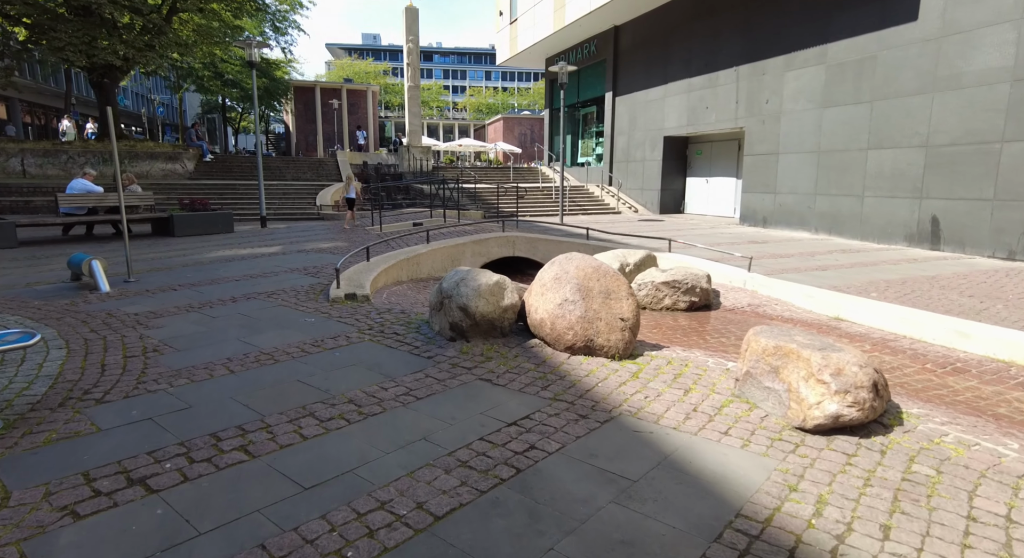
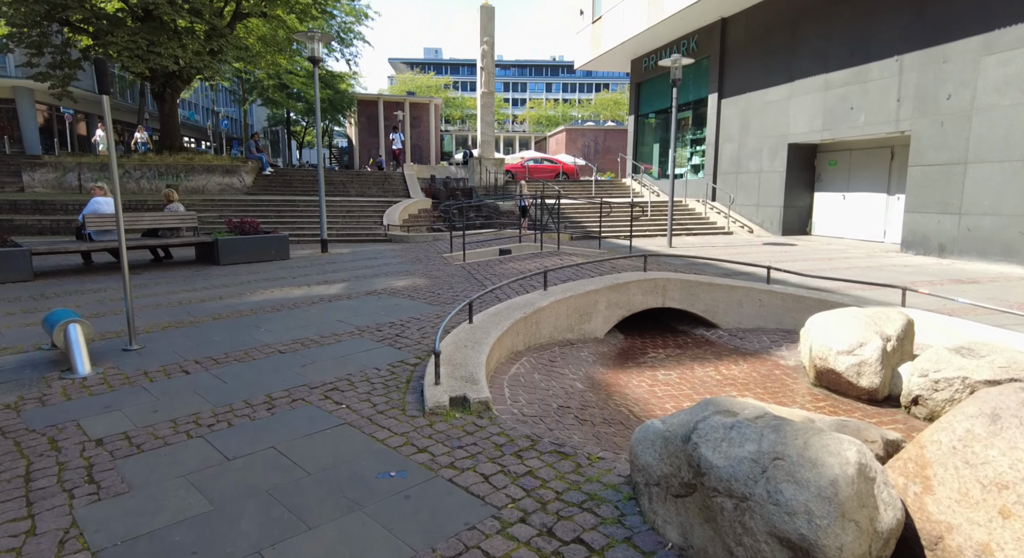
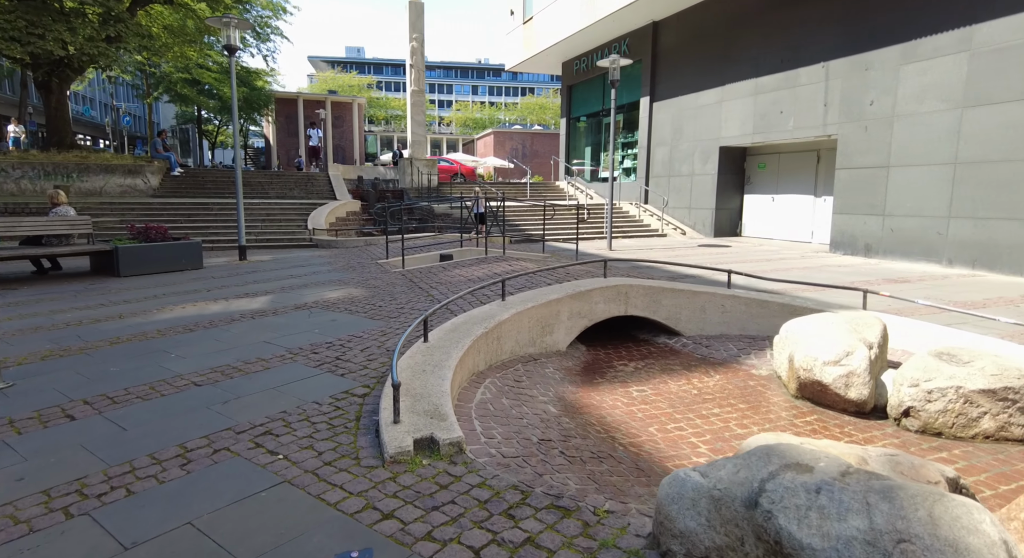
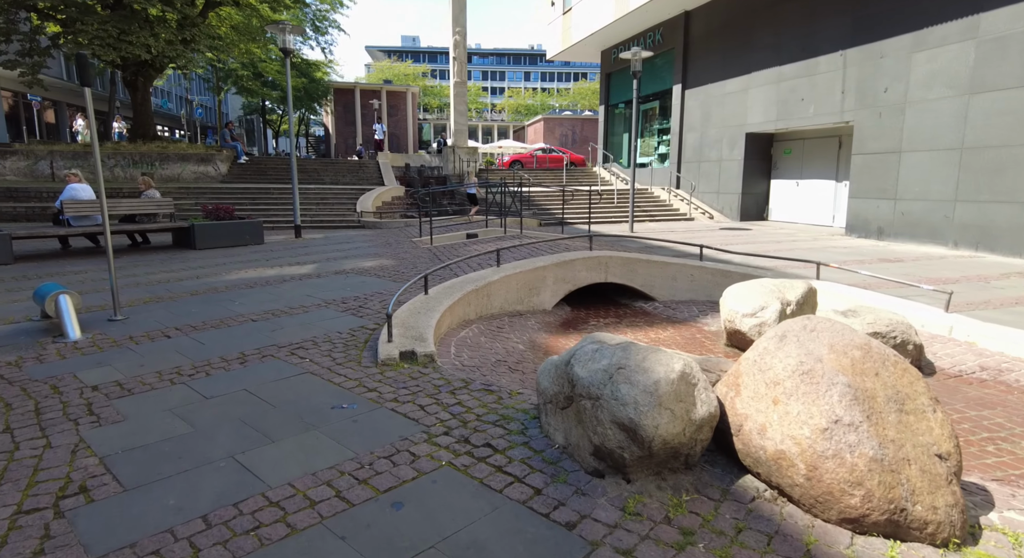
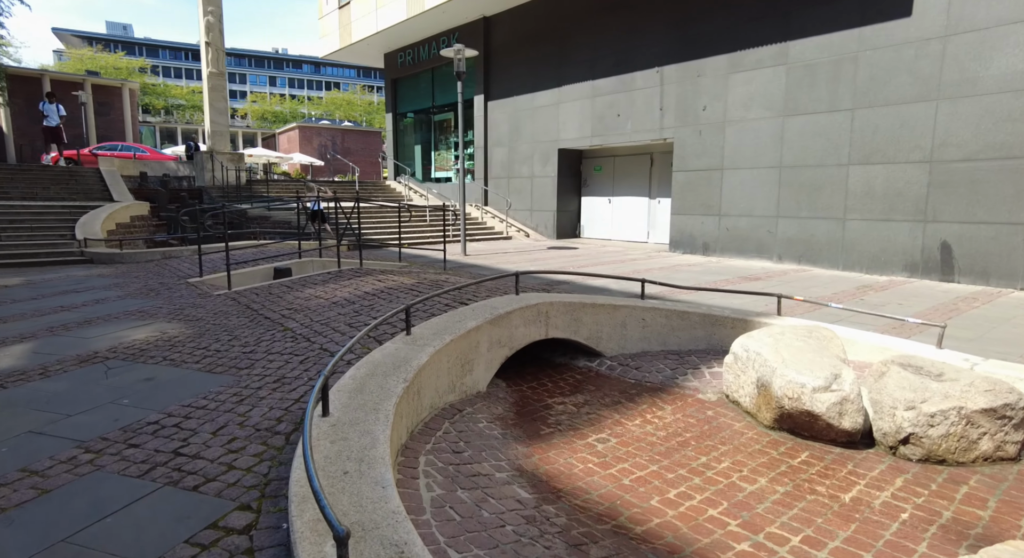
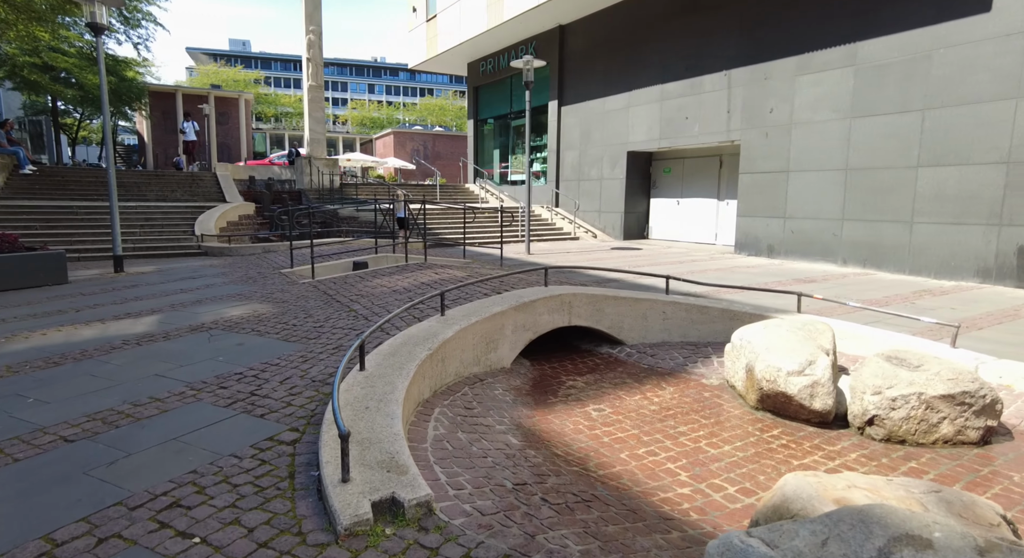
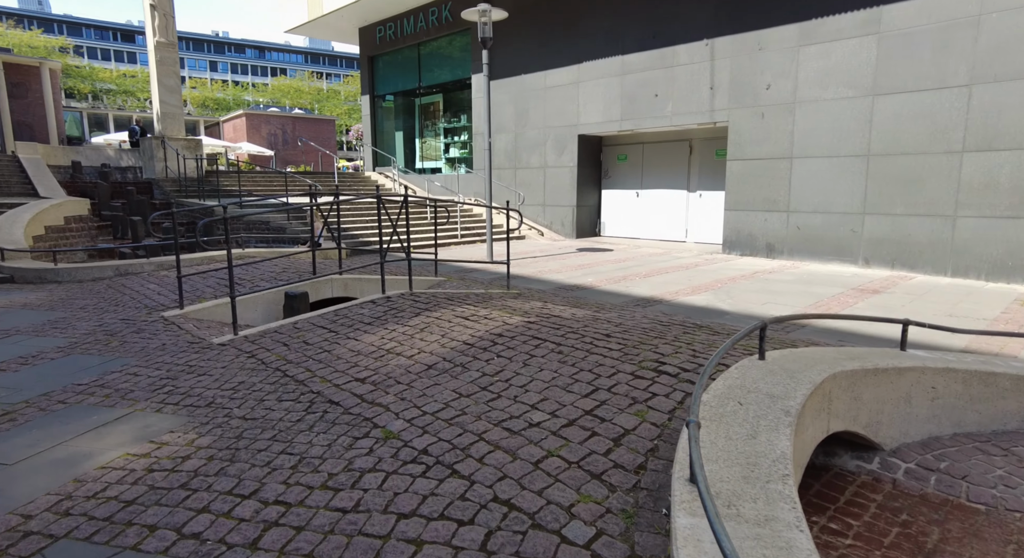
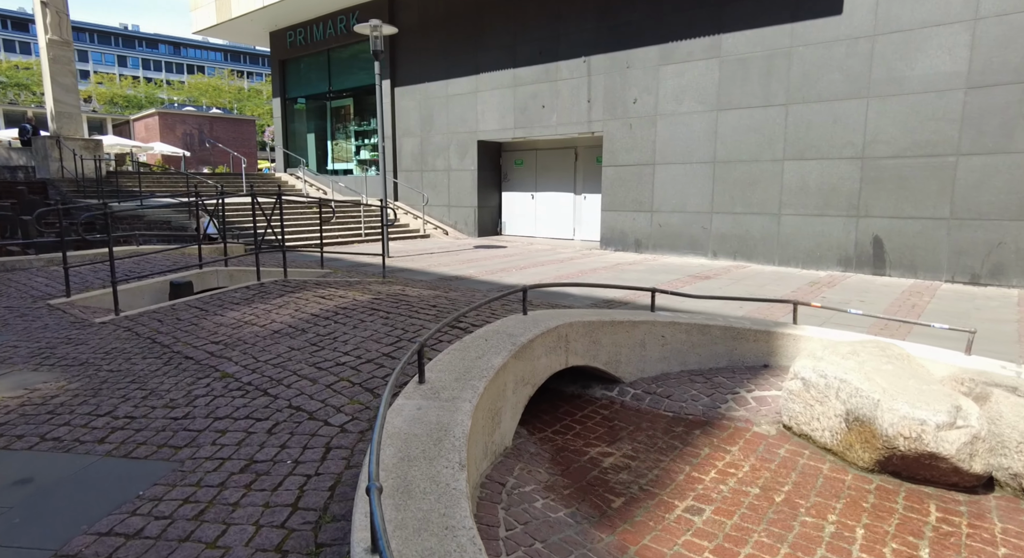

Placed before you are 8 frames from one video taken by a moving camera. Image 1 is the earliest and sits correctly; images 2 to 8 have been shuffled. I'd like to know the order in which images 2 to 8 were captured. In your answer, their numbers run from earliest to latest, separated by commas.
4, 2, 3, 6, 5, 8, 7
